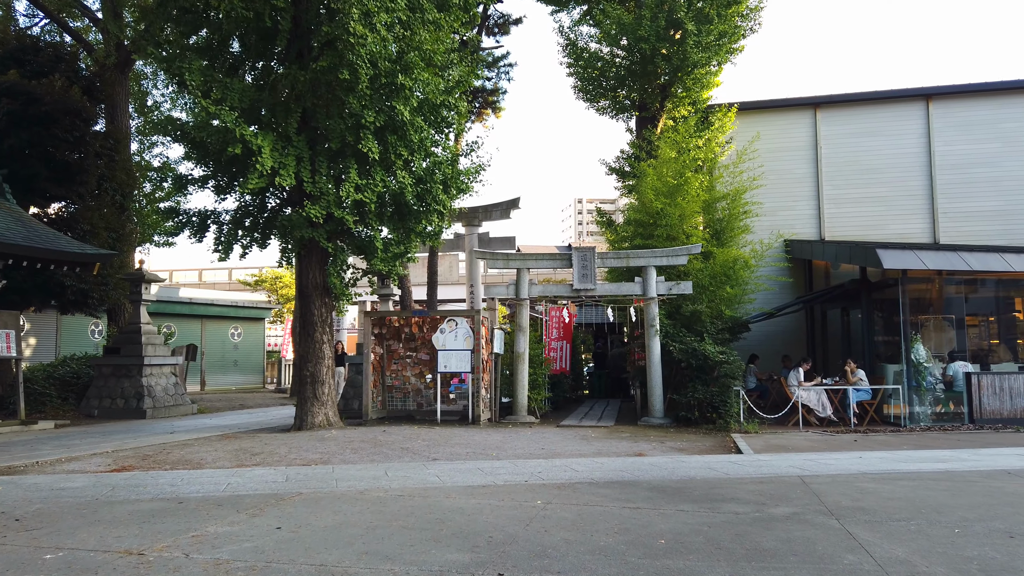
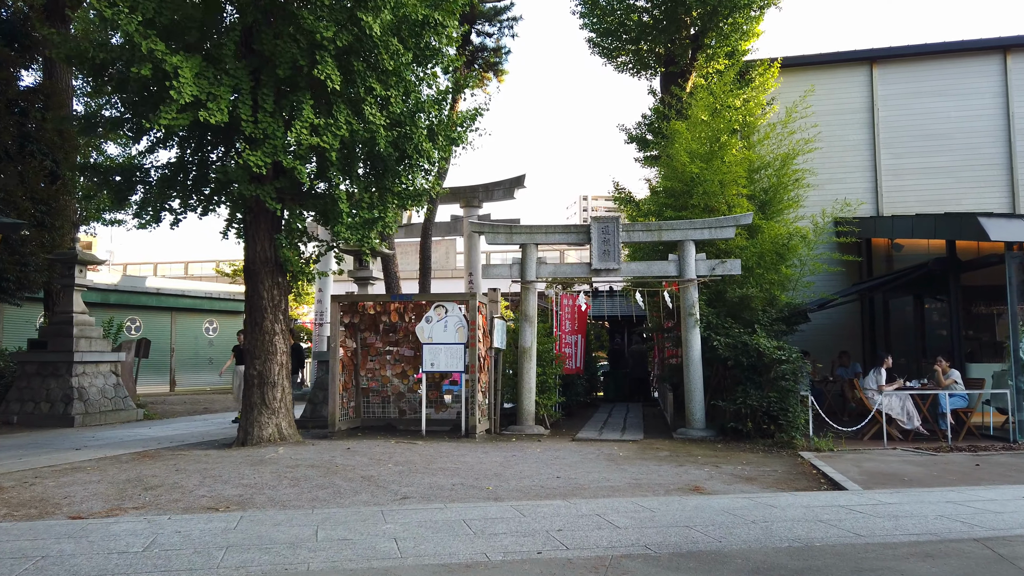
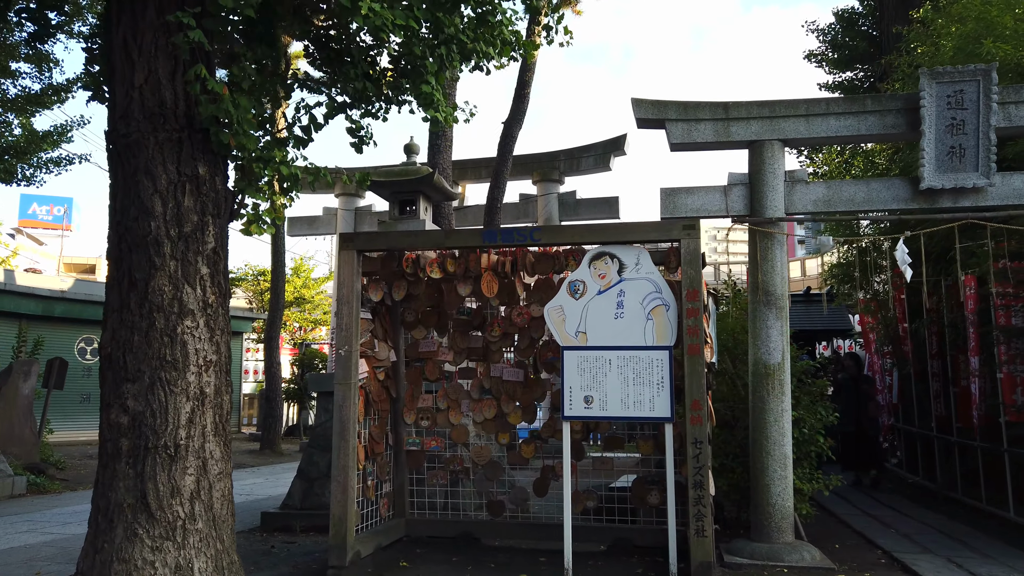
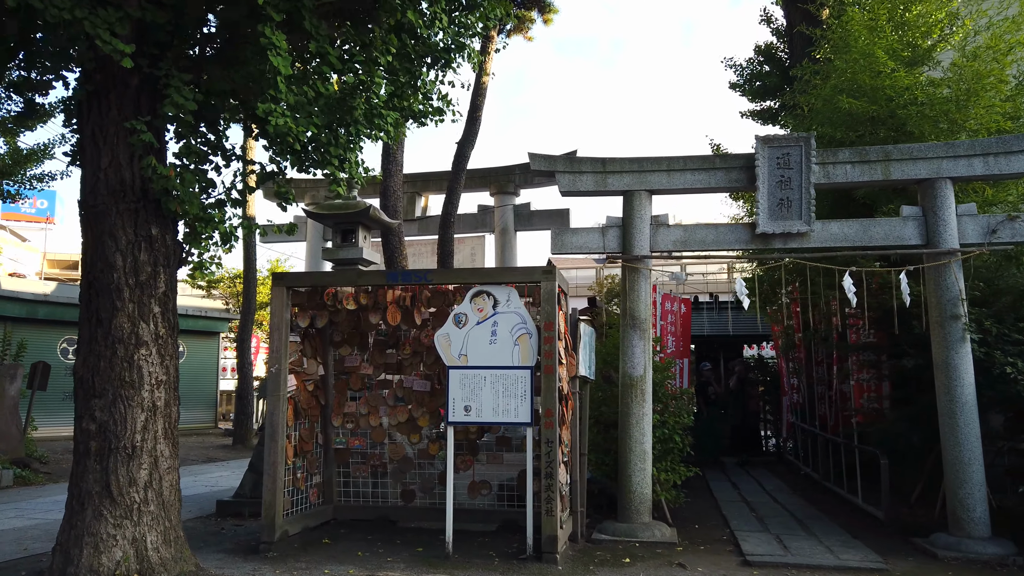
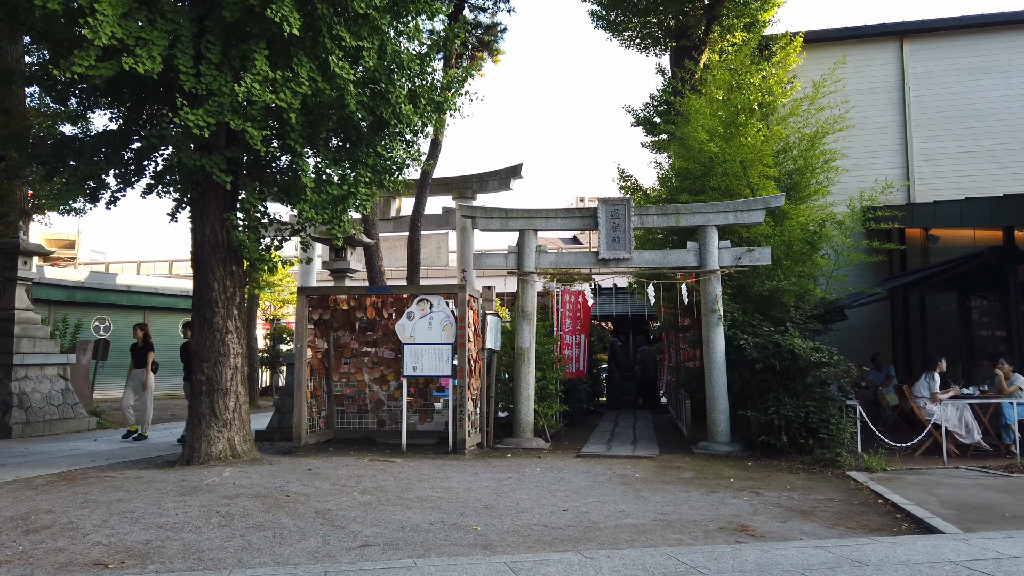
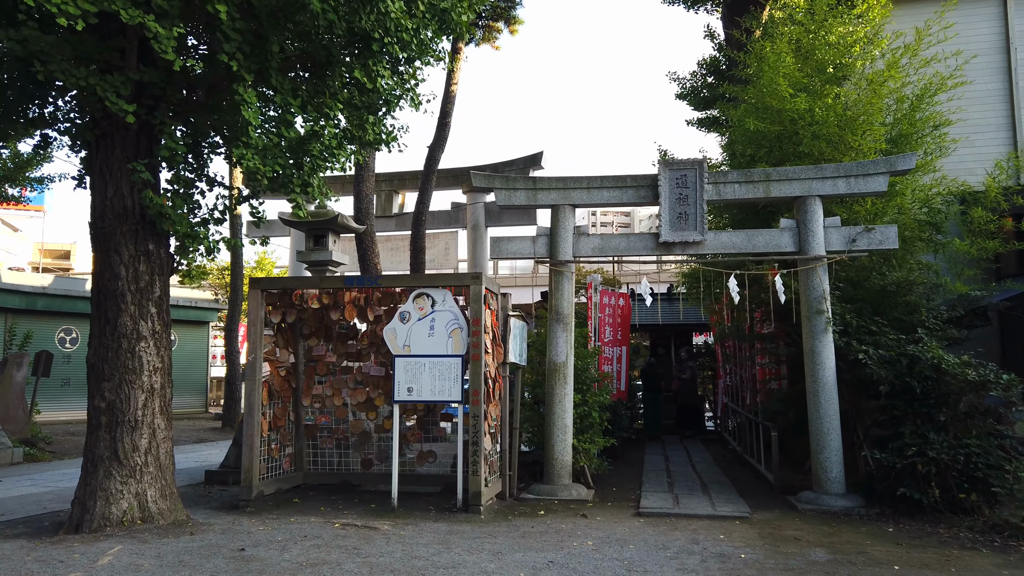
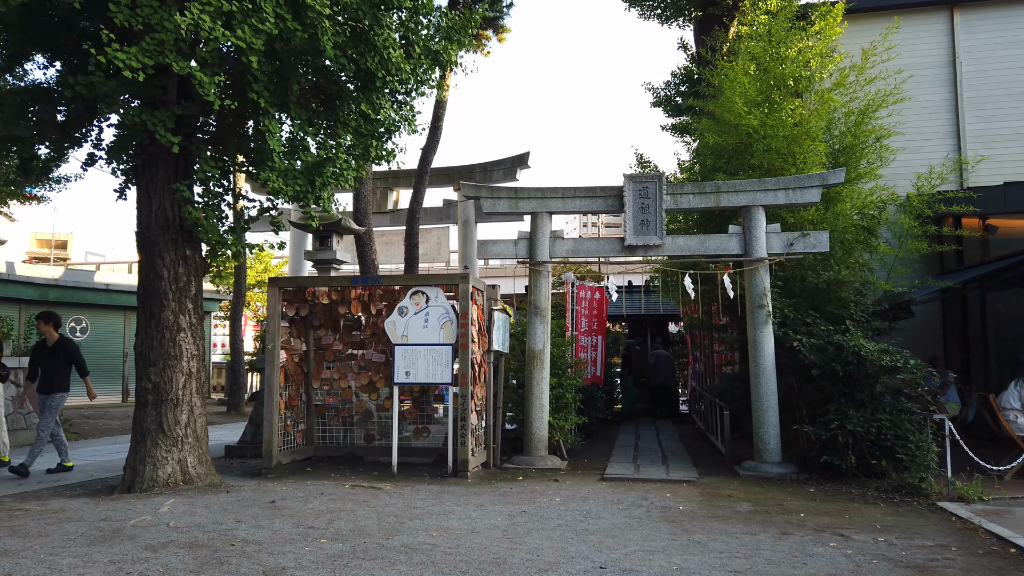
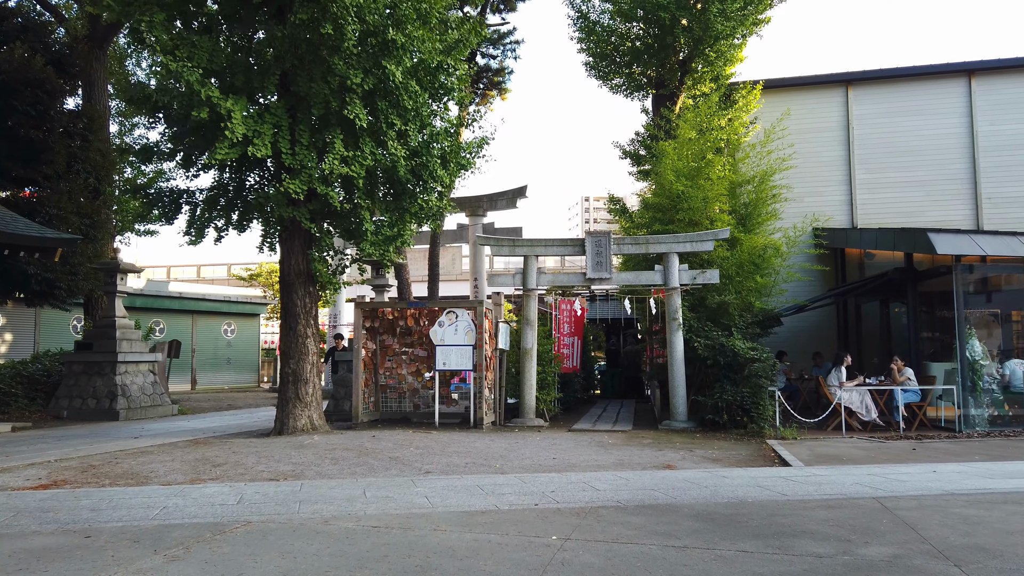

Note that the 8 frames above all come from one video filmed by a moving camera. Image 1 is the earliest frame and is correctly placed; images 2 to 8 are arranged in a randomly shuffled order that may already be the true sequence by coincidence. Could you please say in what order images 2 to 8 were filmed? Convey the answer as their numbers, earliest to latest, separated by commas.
8, 2, 5, 7, 6, 4, 3
